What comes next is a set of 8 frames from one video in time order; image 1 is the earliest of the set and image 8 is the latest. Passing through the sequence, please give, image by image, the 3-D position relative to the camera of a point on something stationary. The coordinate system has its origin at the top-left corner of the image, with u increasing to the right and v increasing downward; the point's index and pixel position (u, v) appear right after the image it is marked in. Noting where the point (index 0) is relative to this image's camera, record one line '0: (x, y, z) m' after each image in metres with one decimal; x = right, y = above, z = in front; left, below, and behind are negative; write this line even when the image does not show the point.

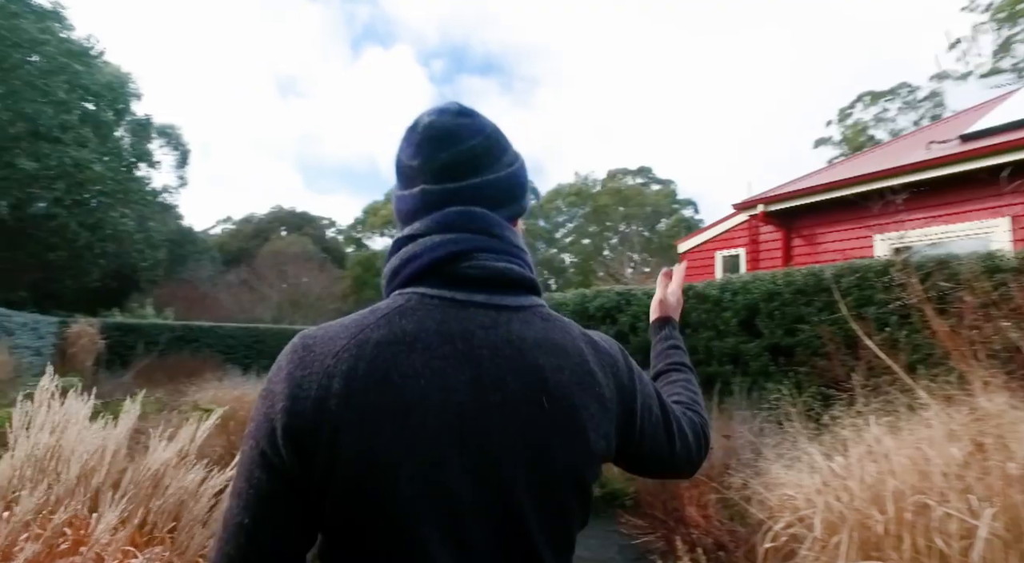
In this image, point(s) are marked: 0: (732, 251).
0: (+4.3, +0.6, +11.0) m
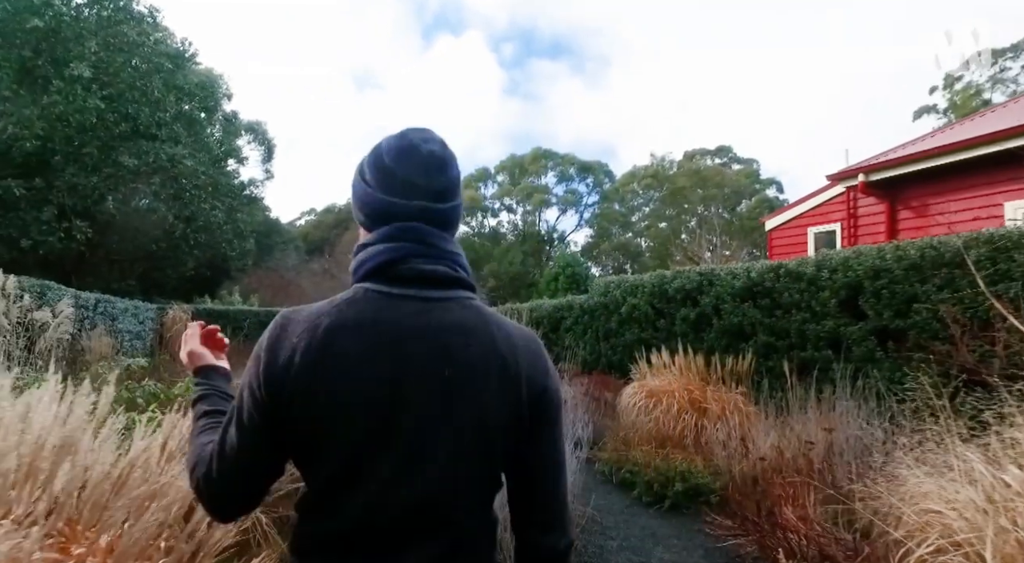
0: (+5.6, +1.0, +10.1) m
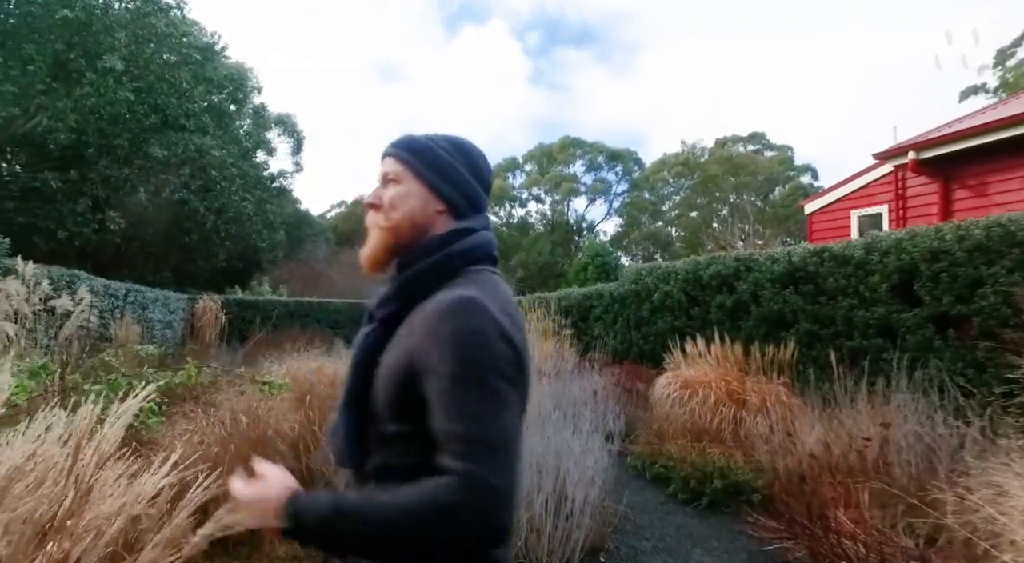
0: (+6.1, +1.2, +9.6) m
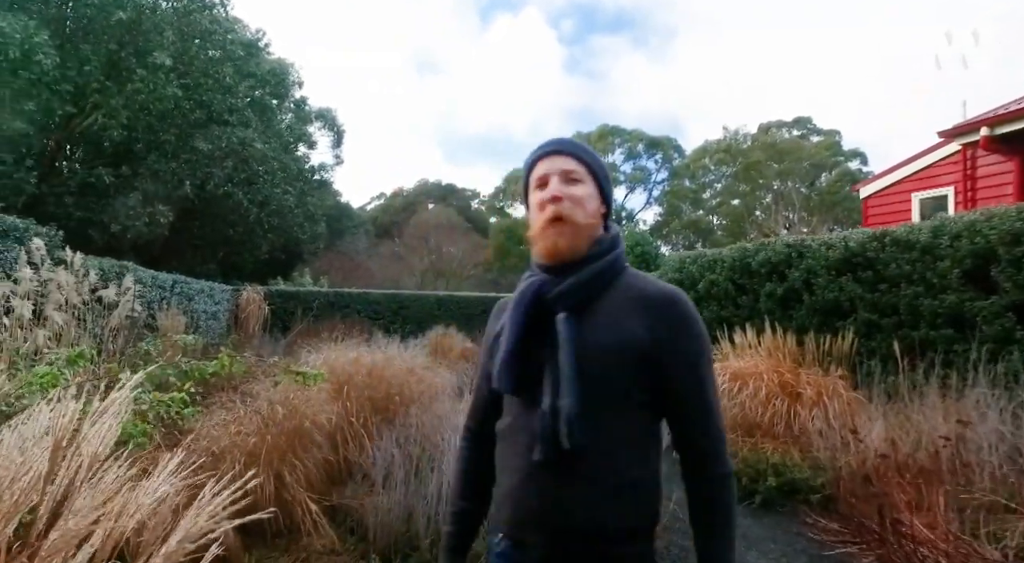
0: (+6.7, +1.4, +9.0) m
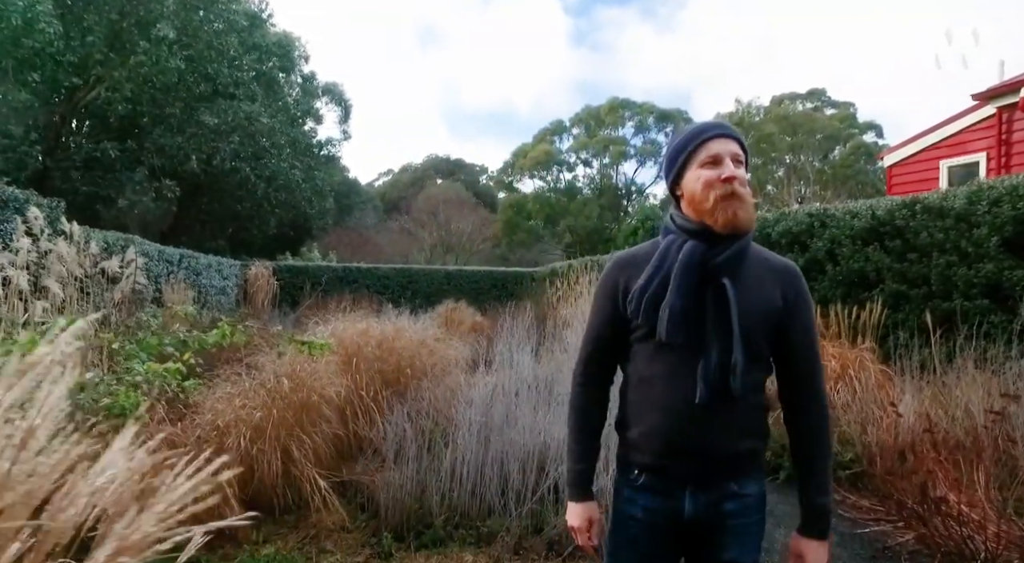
0: (+6.9, +1.9, +8.6) m
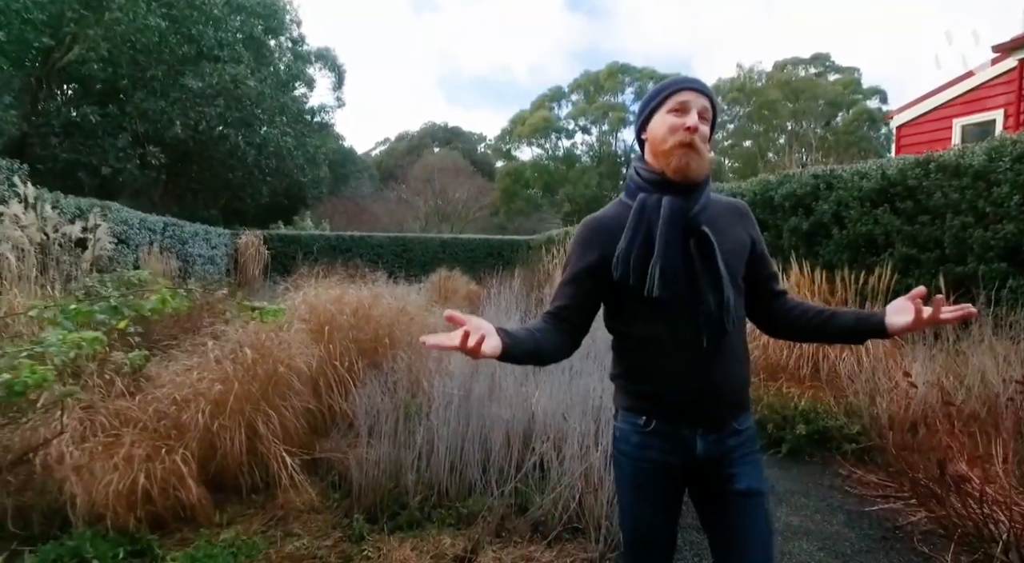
0: (+6.8, +2.4, +8.3) m
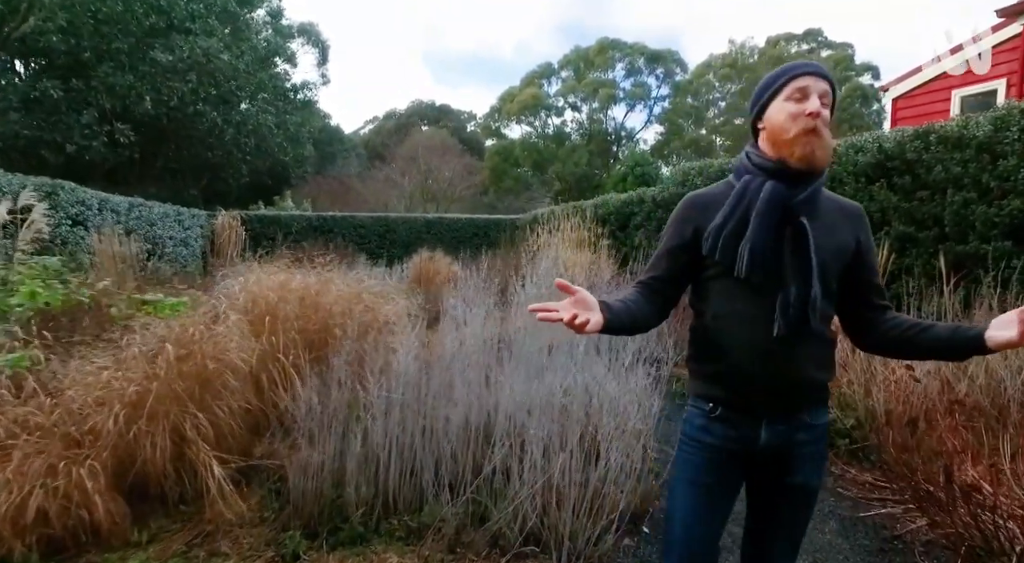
0: (+6.5, +2.7, +8.0) m
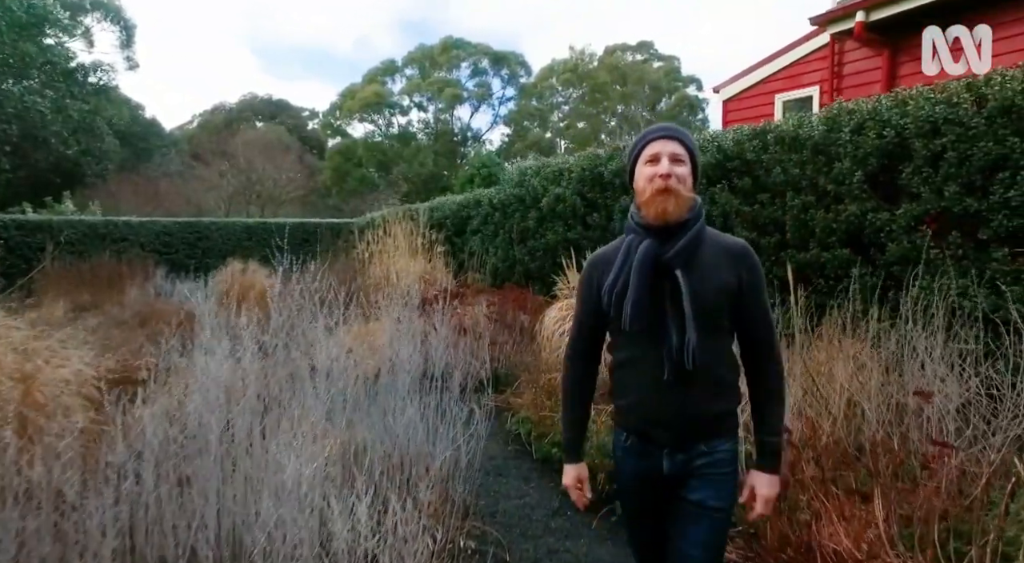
0: (+4.1, +2.7, +8.4) m
